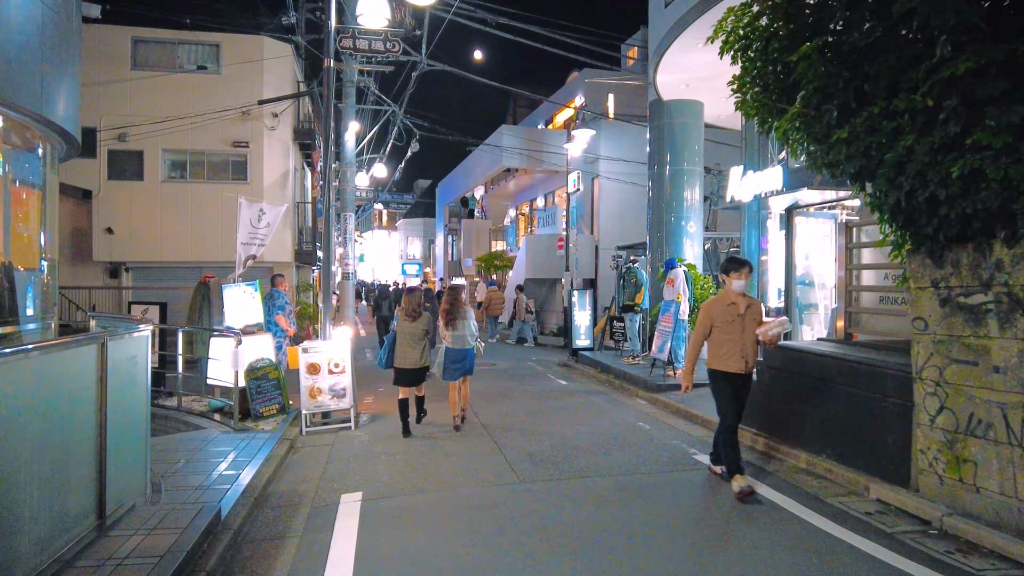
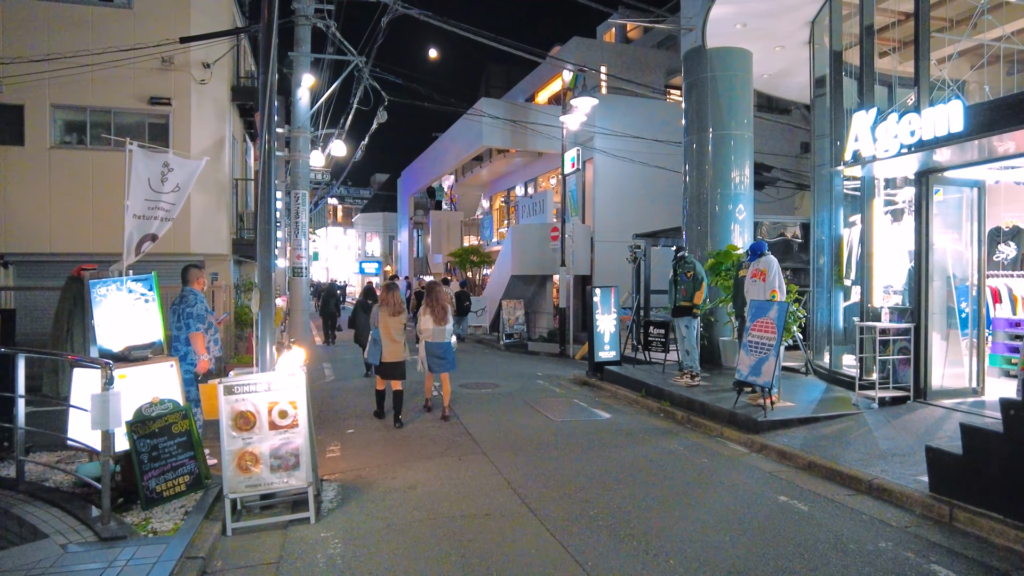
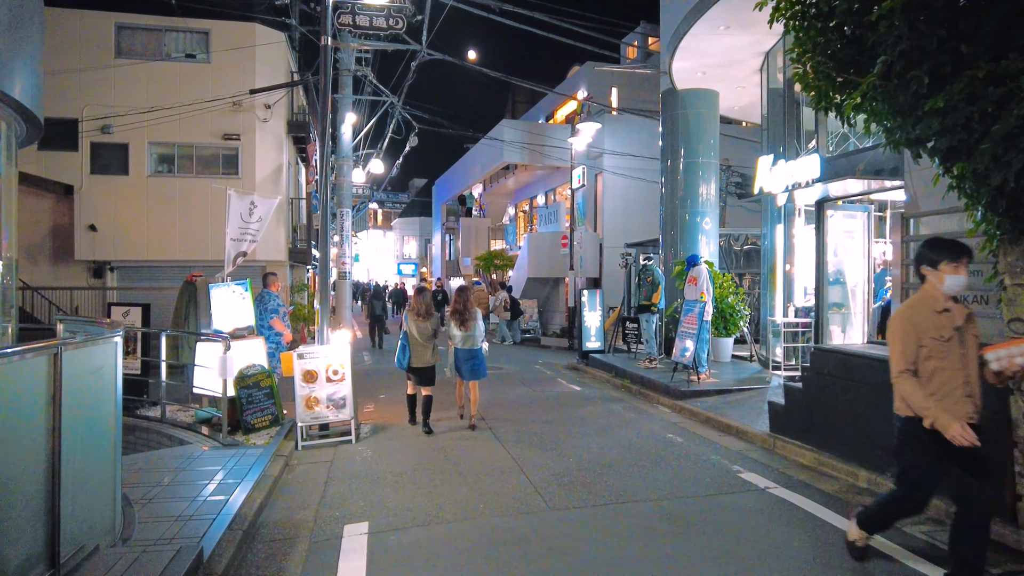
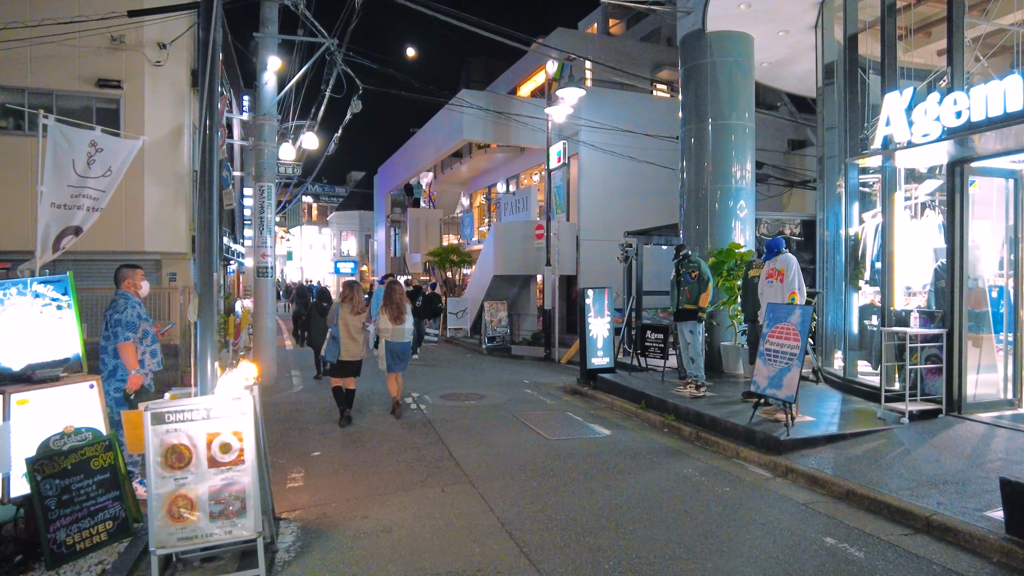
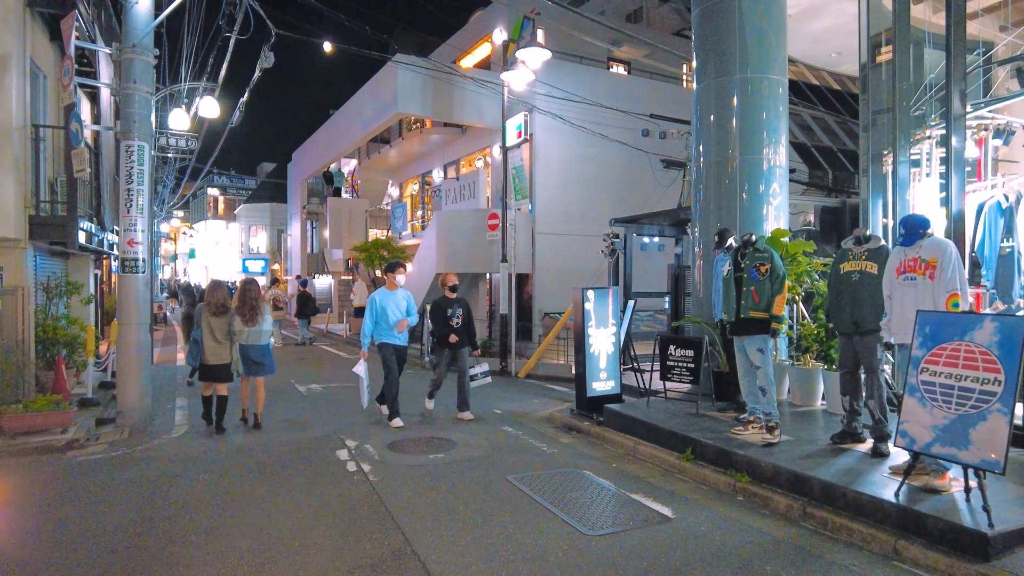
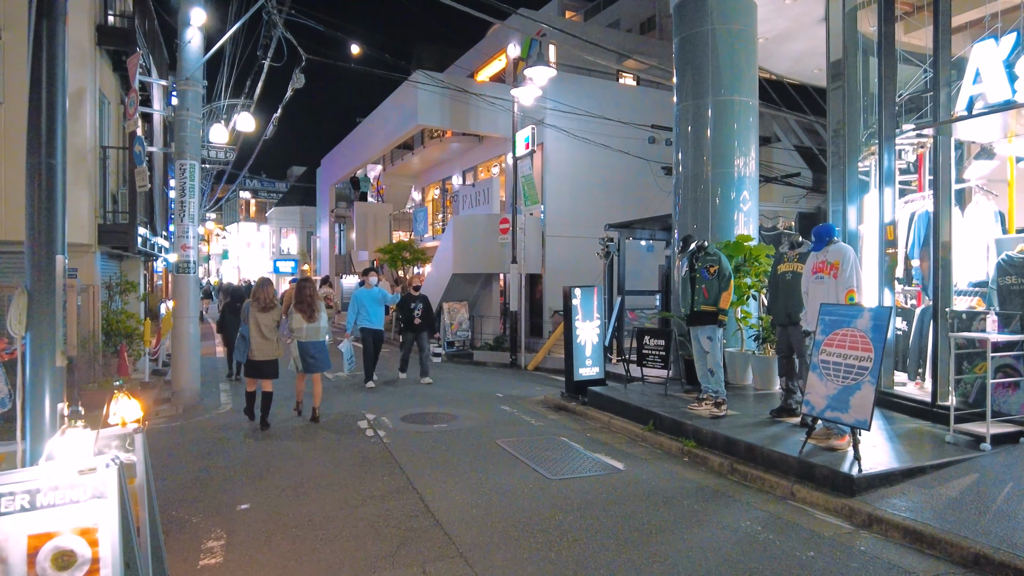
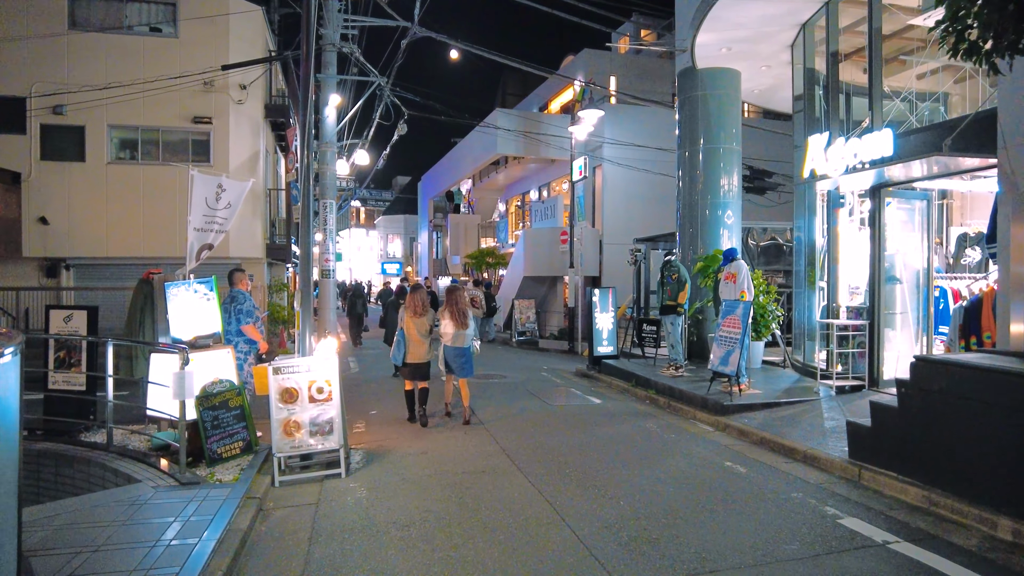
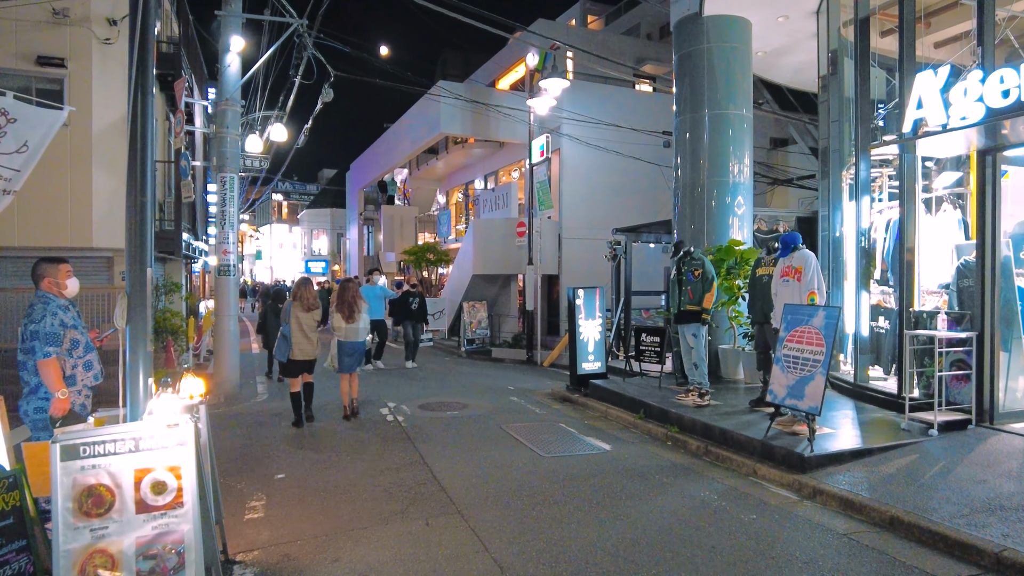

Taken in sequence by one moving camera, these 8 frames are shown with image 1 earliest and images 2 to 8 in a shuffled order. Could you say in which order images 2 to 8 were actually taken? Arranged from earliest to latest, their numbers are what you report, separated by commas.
3, 7, 2, 4, 8, 6, 5
